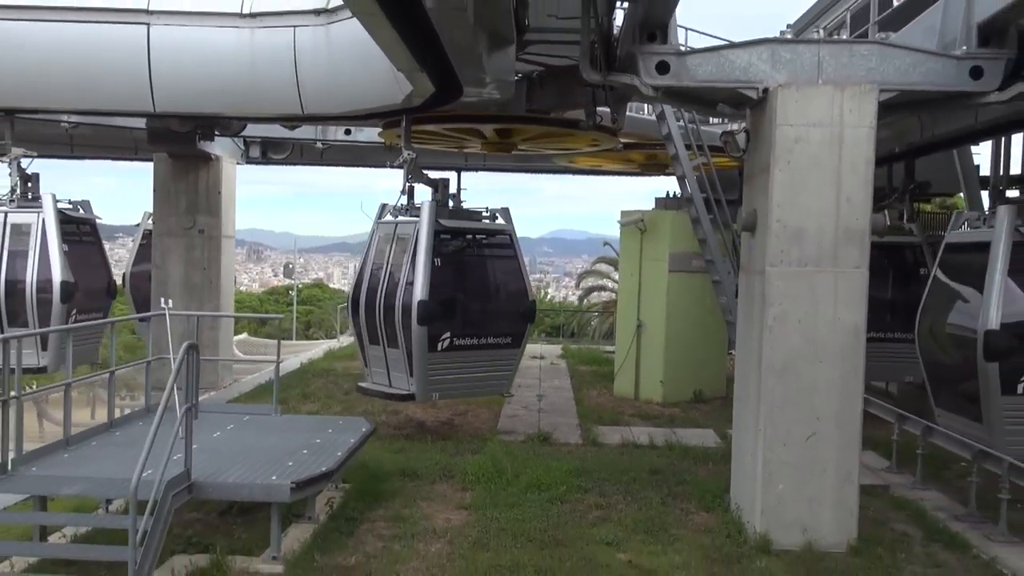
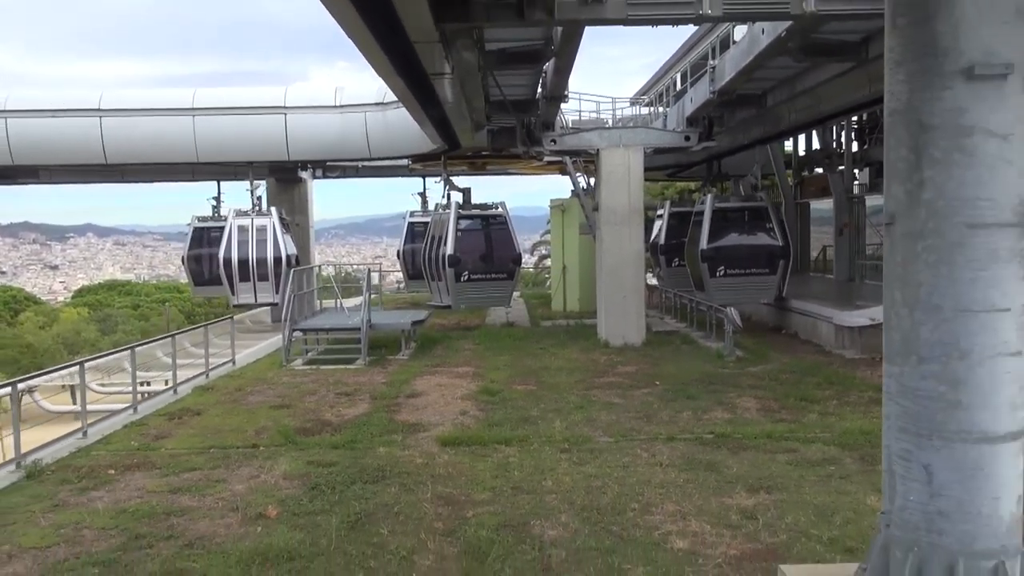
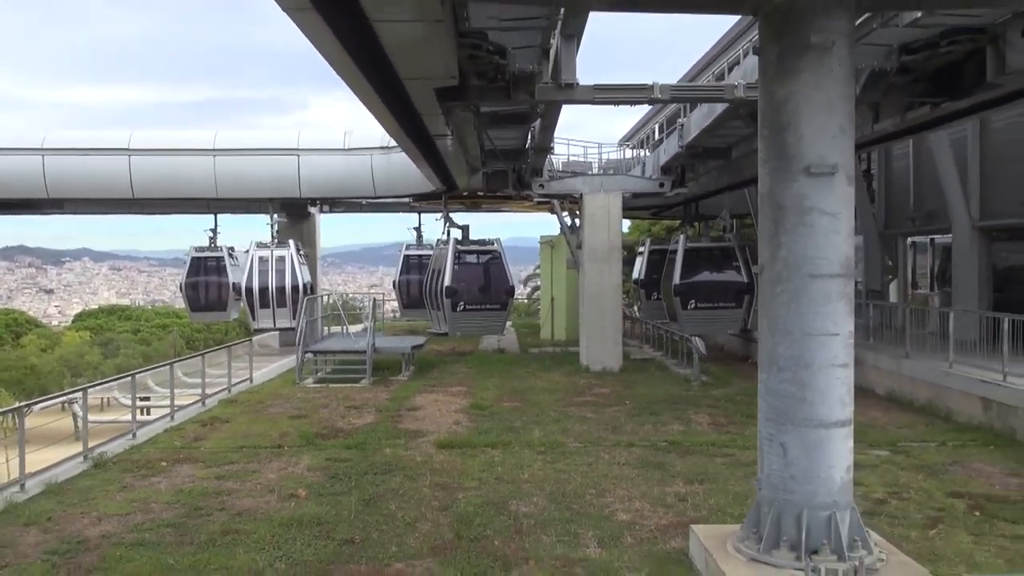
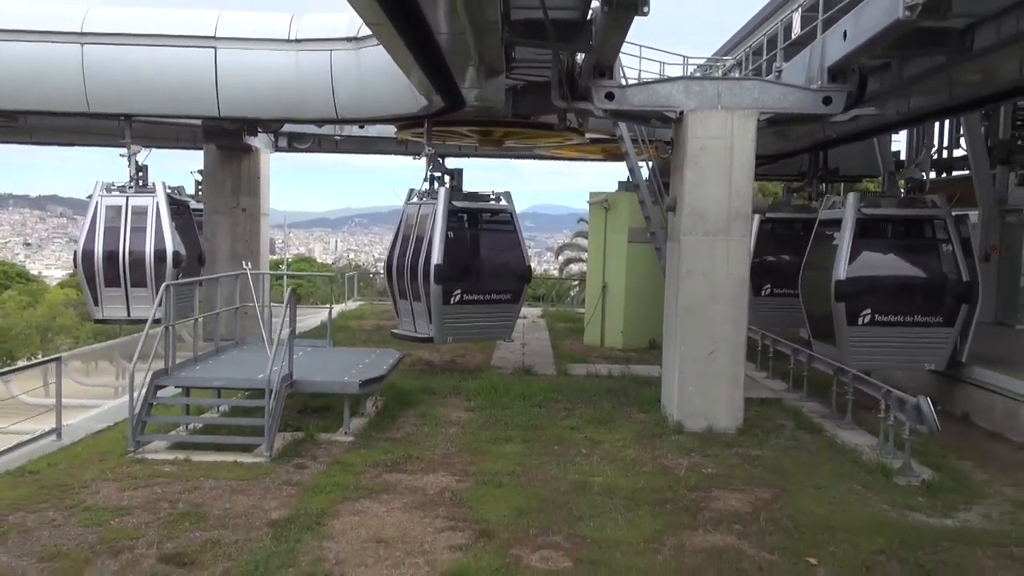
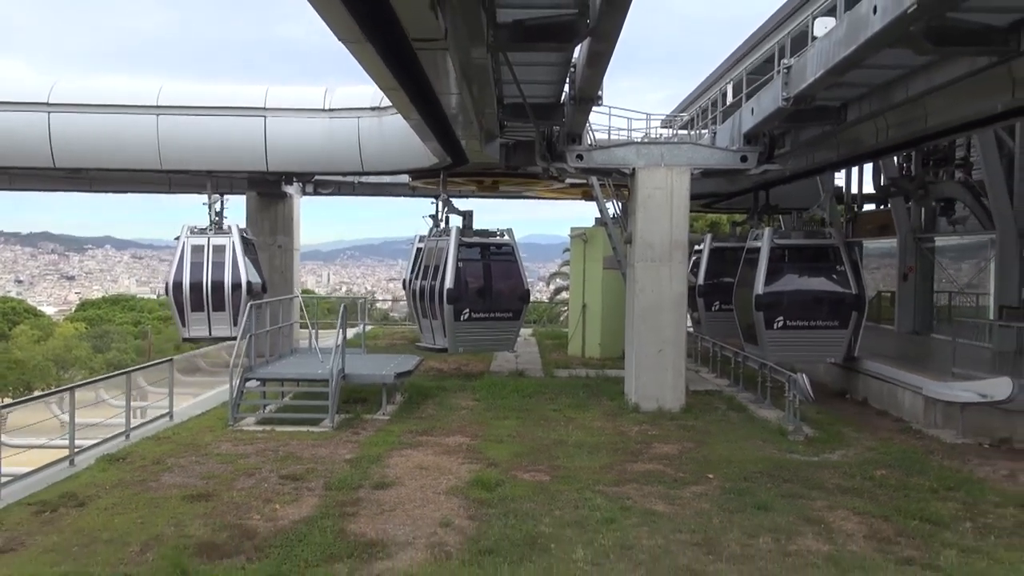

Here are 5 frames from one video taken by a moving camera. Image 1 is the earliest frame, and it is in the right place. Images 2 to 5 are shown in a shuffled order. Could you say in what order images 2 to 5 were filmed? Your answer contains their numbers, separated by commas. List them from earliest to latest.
4, 5, 2, 3
